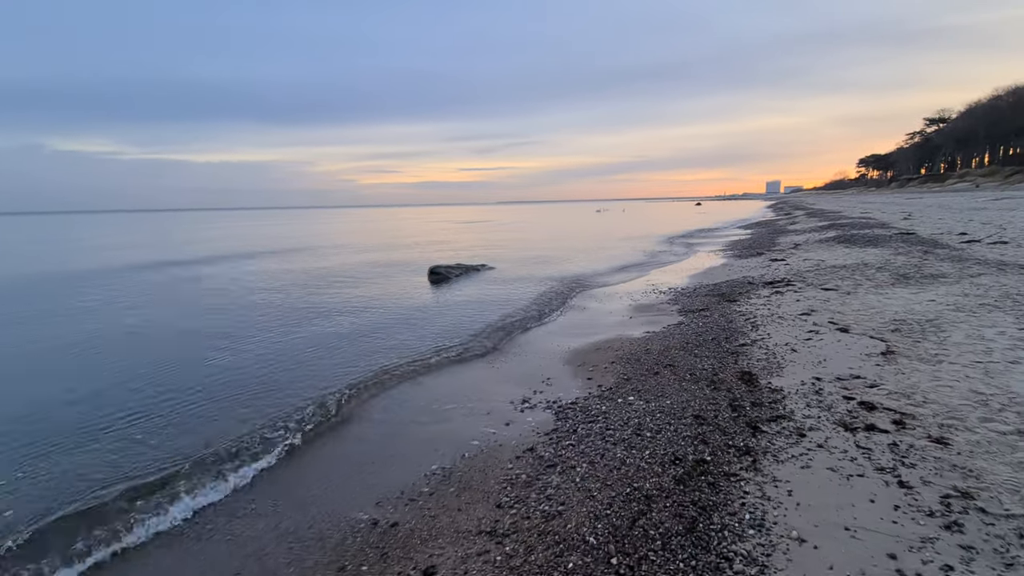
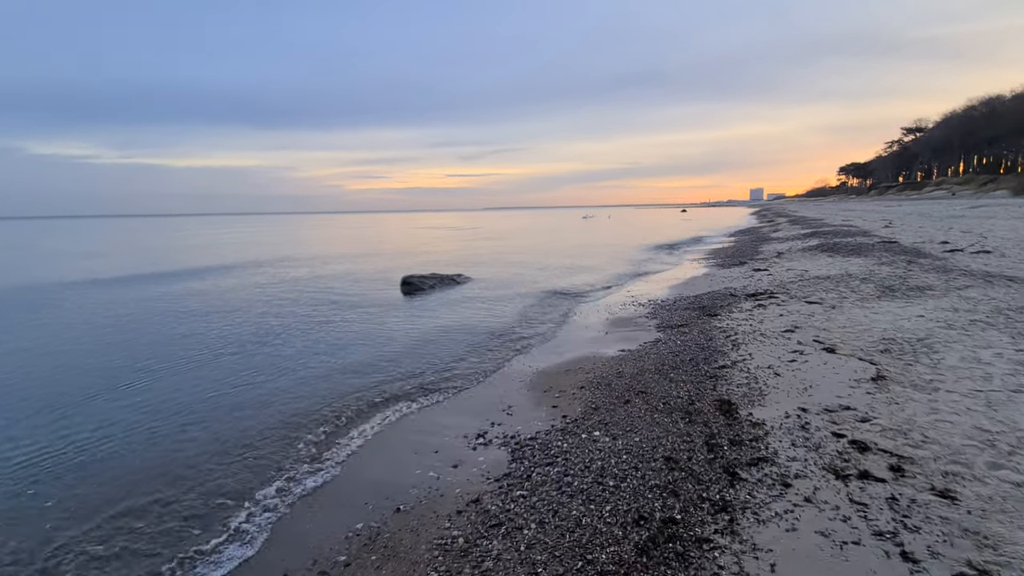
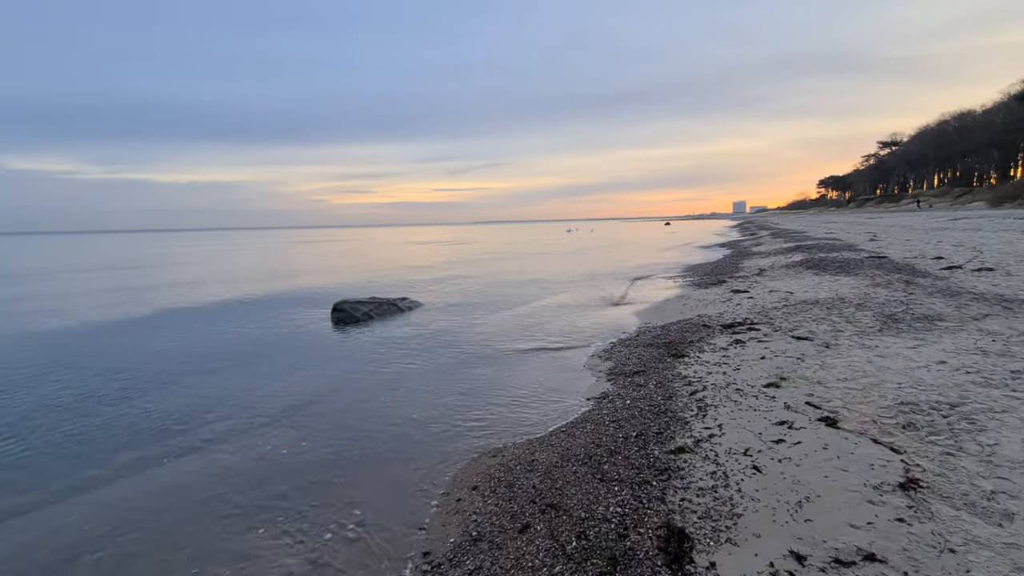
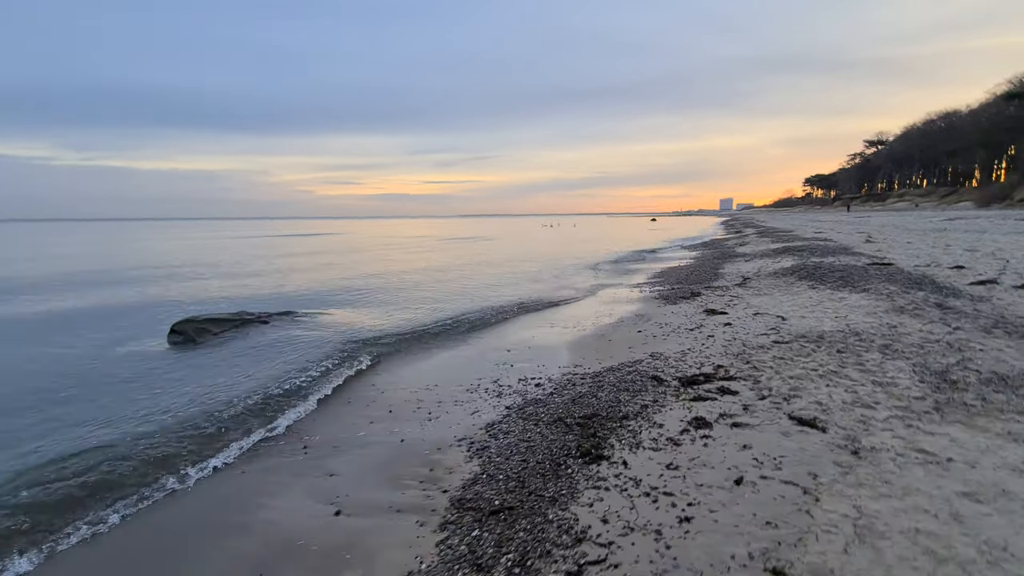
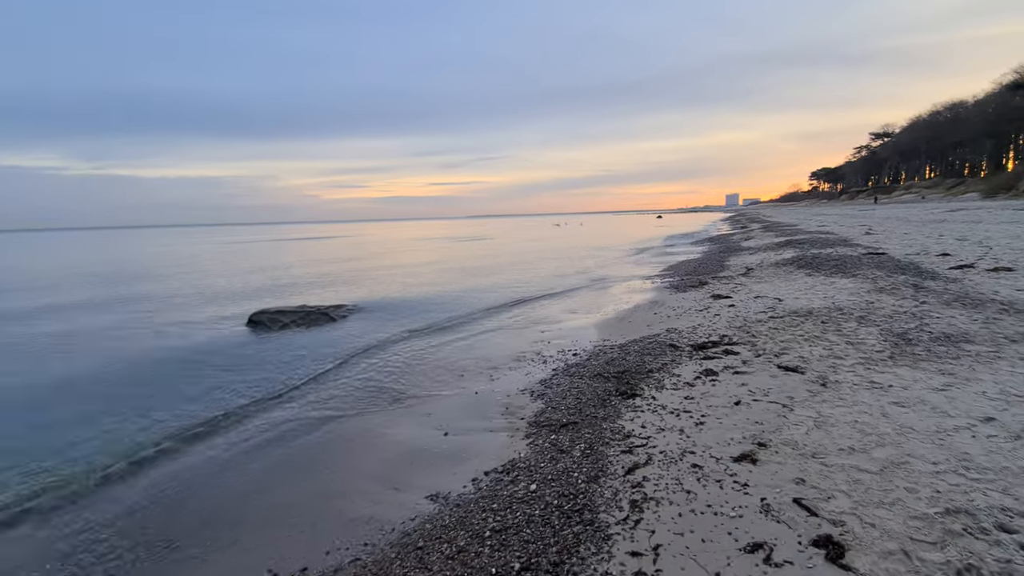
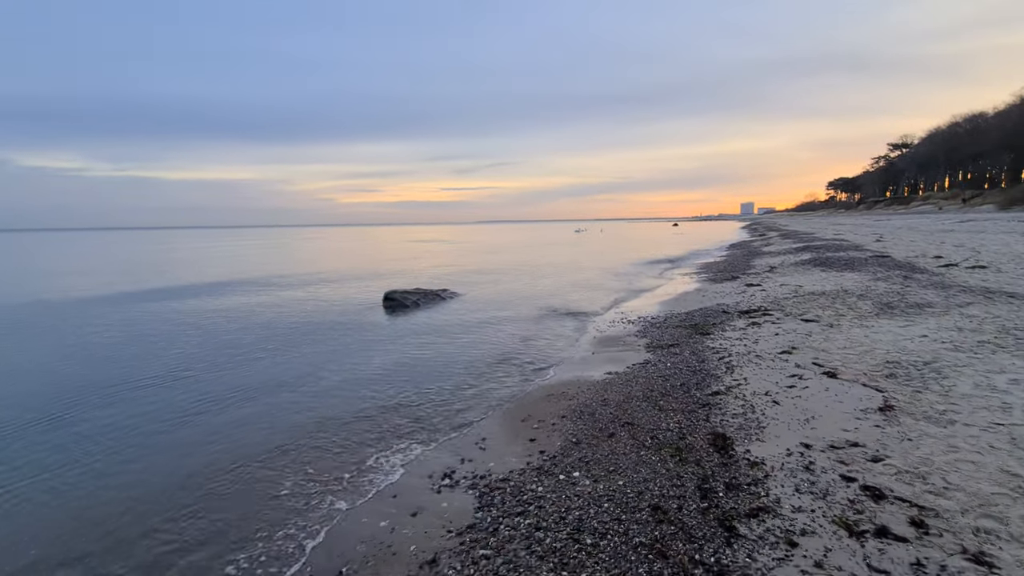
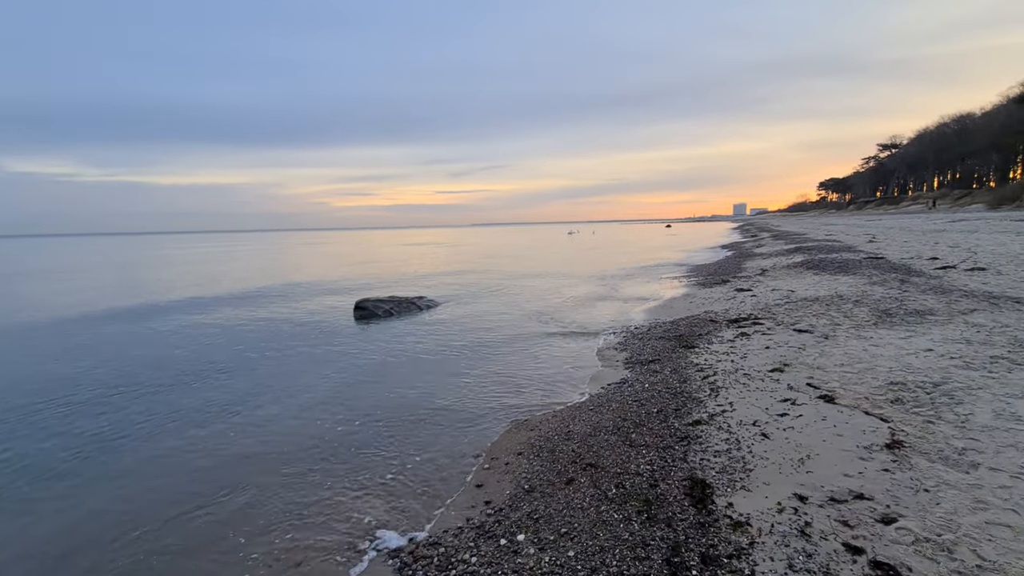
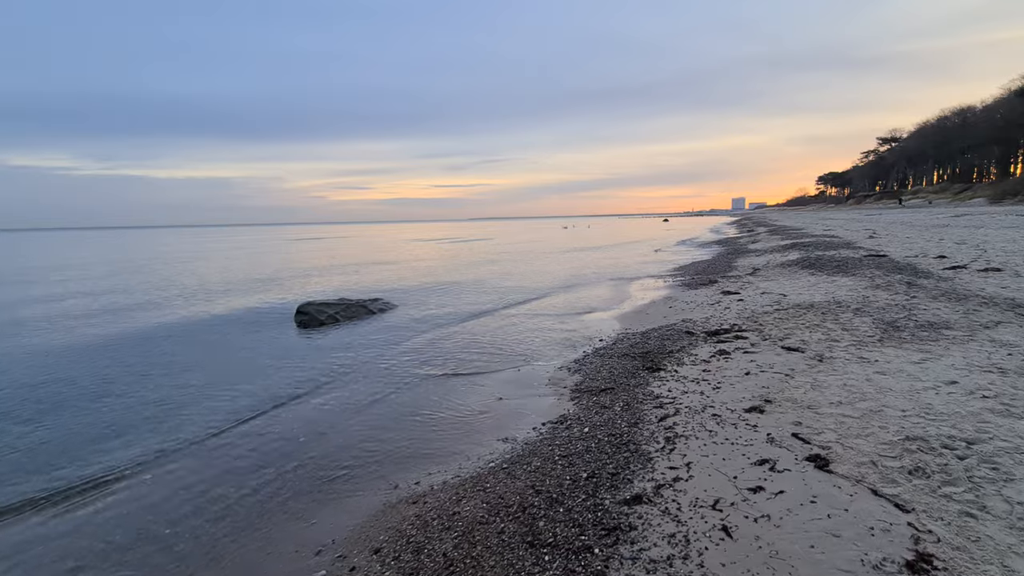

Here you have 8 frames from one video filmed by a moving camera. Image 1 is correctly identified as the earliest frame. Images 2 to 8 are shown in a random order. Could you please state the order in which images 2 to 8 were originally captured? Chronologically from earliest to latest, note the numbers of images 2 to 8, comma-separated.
2, 6, 7, 3, 8, 5, 4
